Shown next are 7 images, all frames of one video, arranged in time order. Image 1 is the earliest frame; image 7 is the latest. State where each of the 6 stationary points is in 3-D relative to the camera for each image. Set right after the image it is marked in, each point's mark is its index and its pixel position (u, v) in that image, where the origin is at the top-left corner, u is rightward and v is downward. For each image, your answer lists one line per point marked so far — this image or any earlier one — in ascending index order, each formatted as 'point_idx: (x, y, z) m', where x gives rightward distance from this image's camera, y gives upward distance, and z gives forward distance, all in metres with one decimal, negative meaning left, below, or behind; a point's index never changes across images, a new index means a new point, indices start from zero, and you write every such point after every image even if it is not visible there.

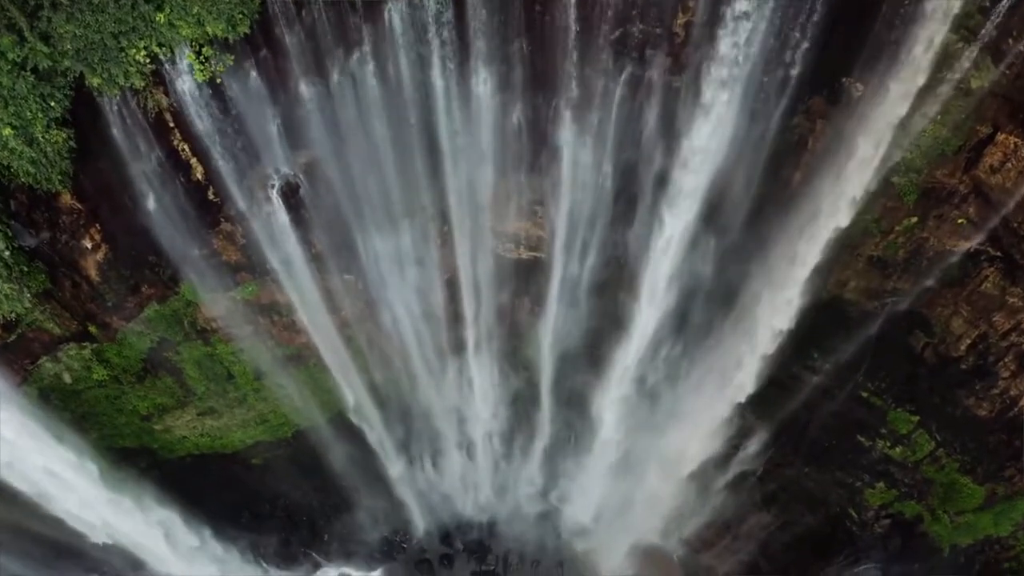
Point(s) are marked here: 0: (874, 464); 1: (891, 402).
0: (+5.2, -2.6, +10.7) m
1: (+5.2, -1.6, +10.3) m
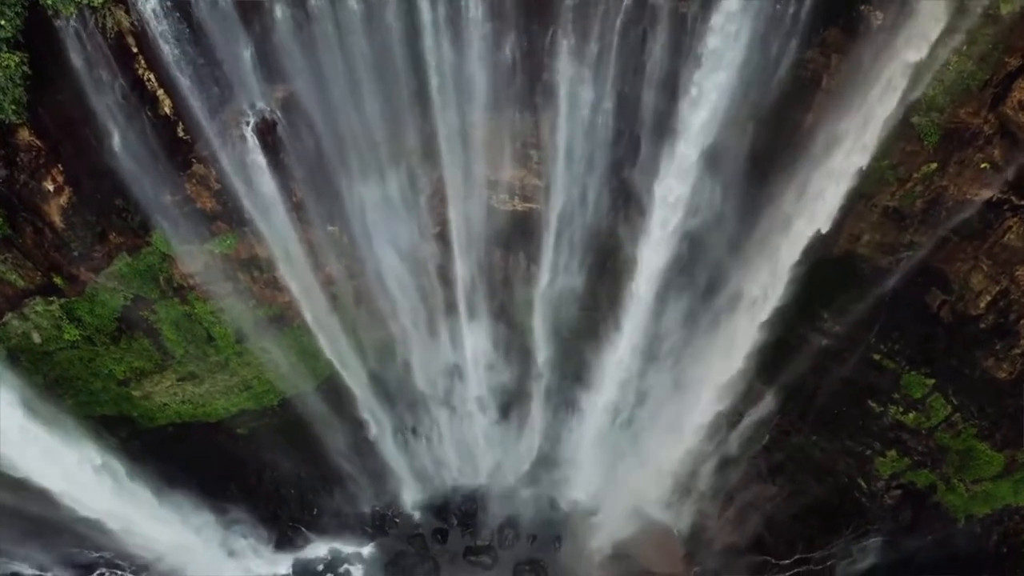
0: (+5.1, -2.0, +10.2) m
1: (+5.2, -1.0, +9.8) m
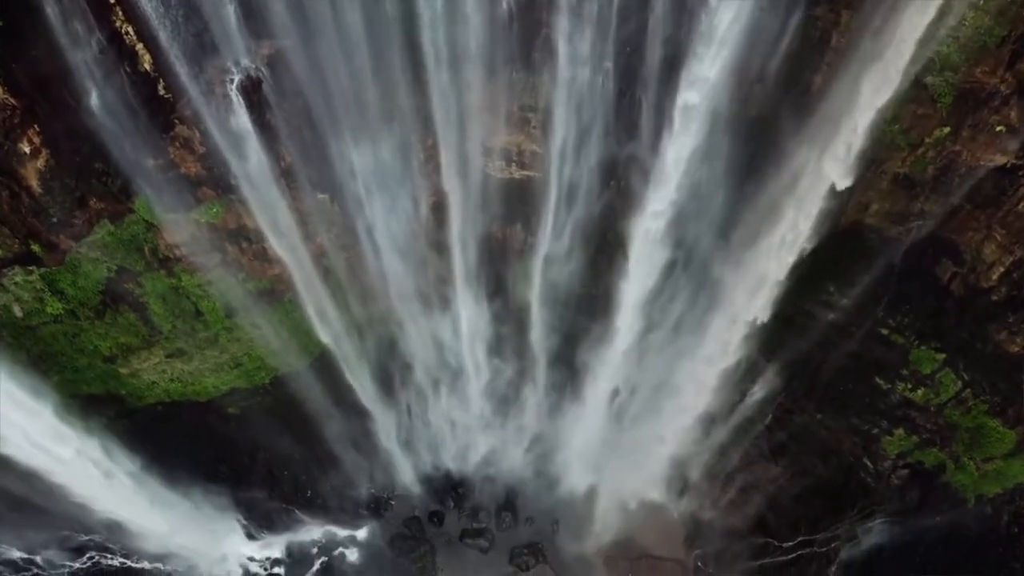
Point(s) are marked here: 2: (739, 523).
0: (+5.1, -1.6, +10.0) m
1: (+5.1, -0.7, +9.5) m
2: (+3.6, -3.7, +11.7) m
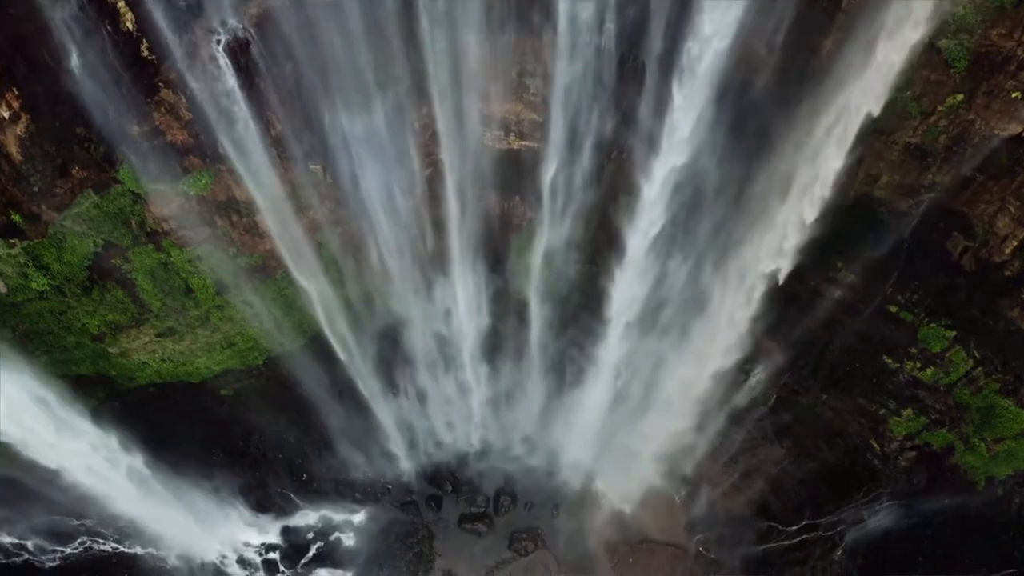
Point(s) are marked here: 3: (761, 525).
0: (+5.1, -1.3, +9.7) m
1: (+5.1, -0.4, +9.2) m
2: (+3.5, -3.4, +11.4) m
3: (+3.7, -3.6, +11.2) m
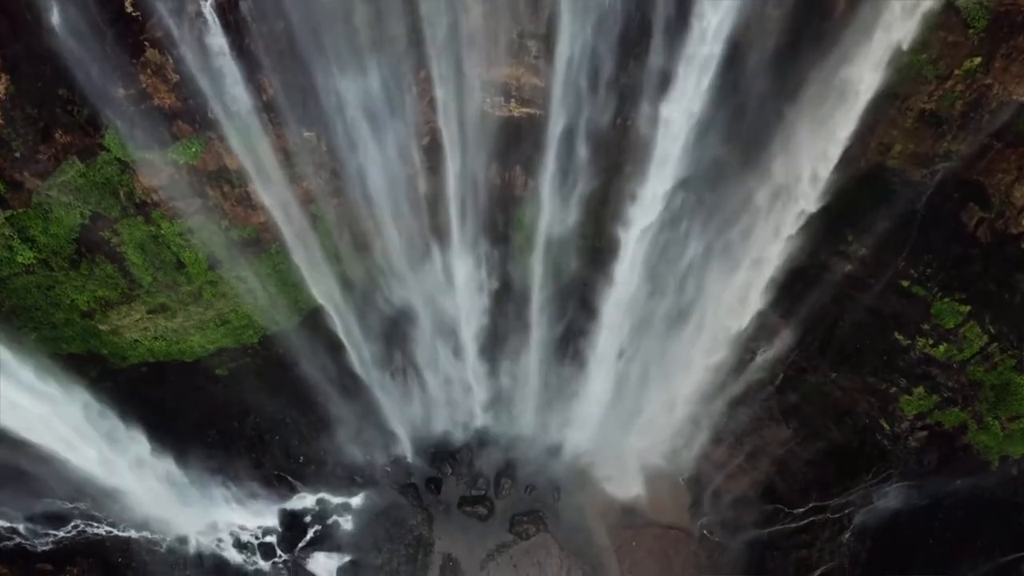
0: (+5.1, -1.0, +9.5) m
1: (+5.1, 0.0, +9.0) m
2: (+3.6, -3.1, +11.2) m
3: (+3.8, -3.3, +11.0) m
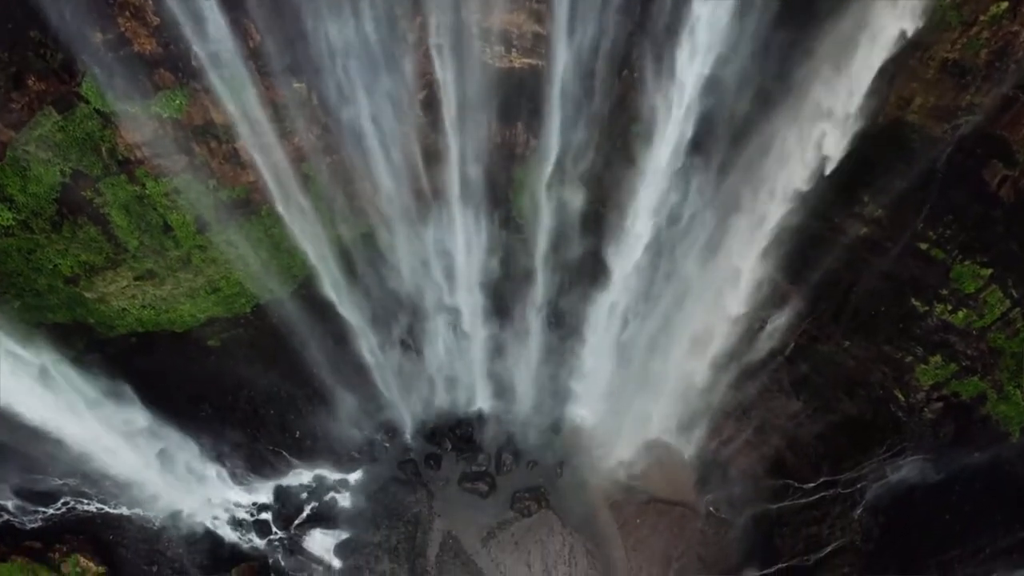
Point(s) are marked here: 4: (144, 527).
0: (+5.1, -0.5, +9.1) m
1: (+5.1, +0.4, +8.6) m
2: (+3.6, -2.6, +10.9) m
3: (+3.8, -2.8, +10.6) m
4: (-5.3, -3.4, +10.6) m
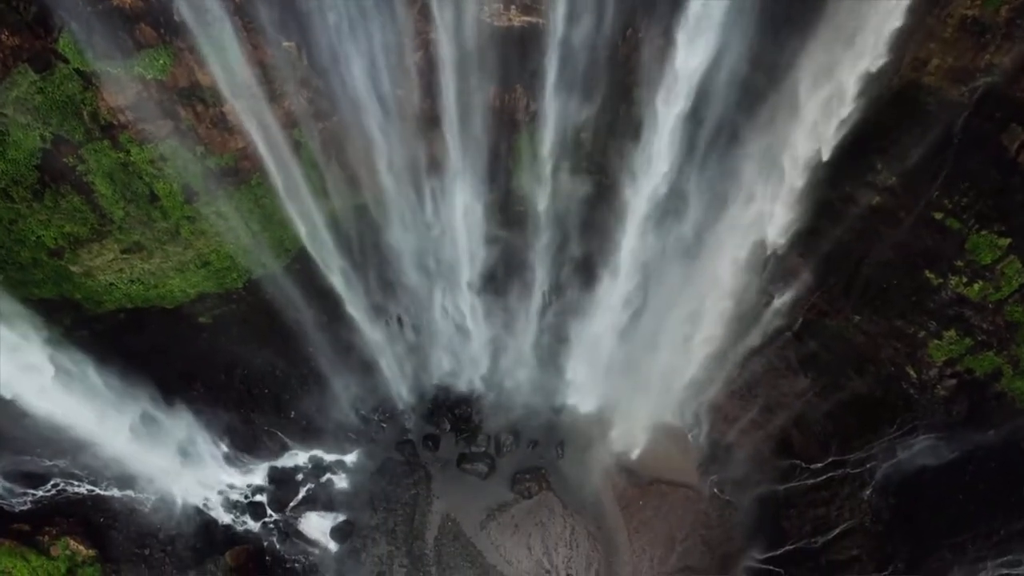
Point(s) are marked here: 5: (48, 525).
0: (+5.1, -0.2, +8.8) m
1: (+5.1, +0.7, +8.3) m
2: (+3.6, -2.2, +10.6) m
3: (+3.8, -2.4, +10.3) m
4: (-5.3, -3.1, +10.3) m
5: (-6.2, -3.1, +9.8) m
